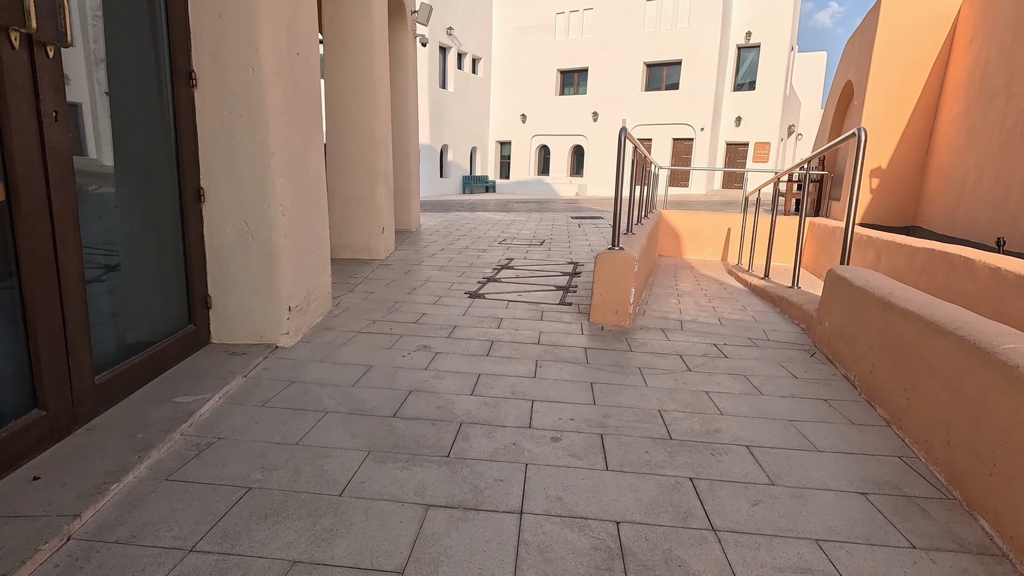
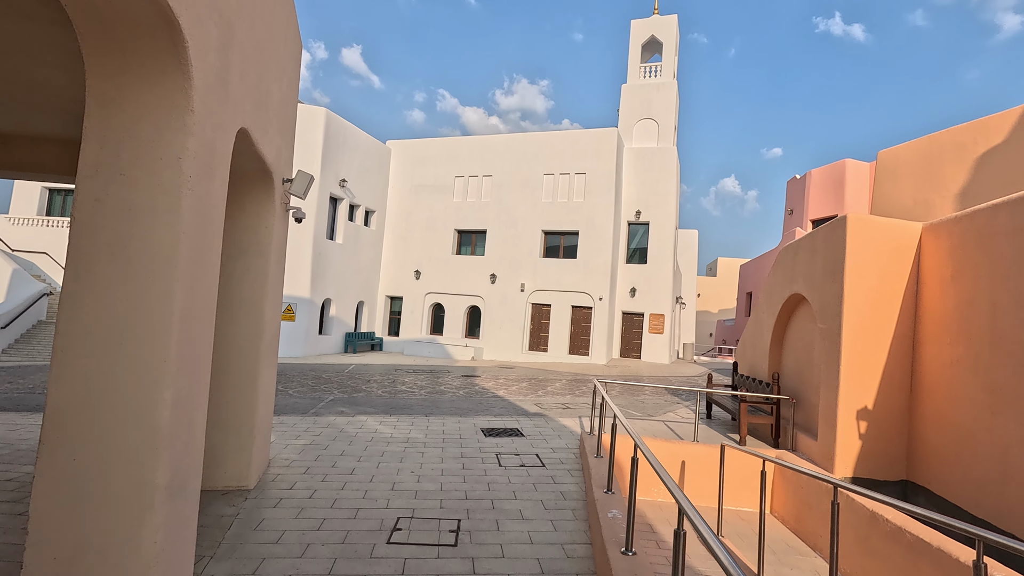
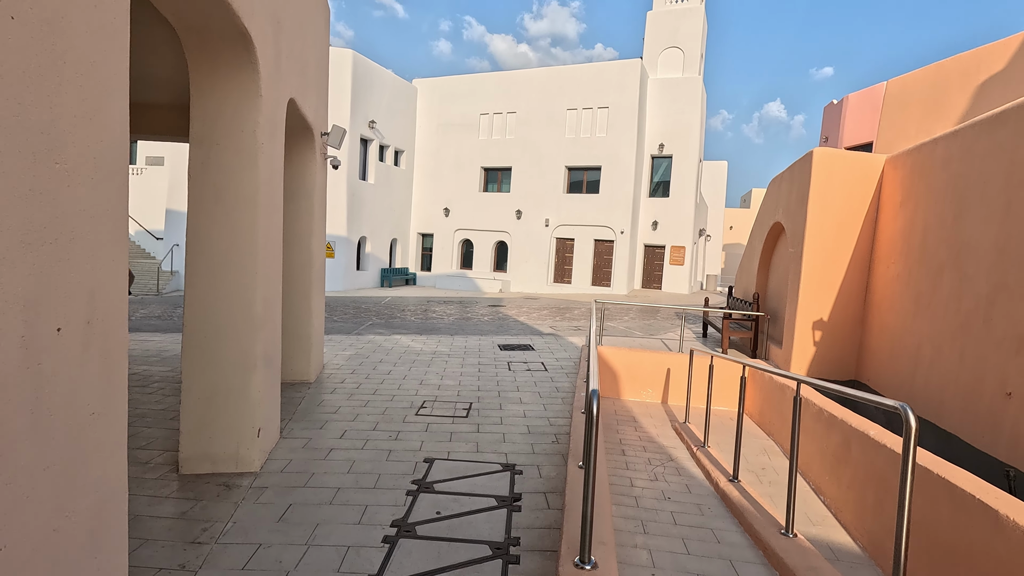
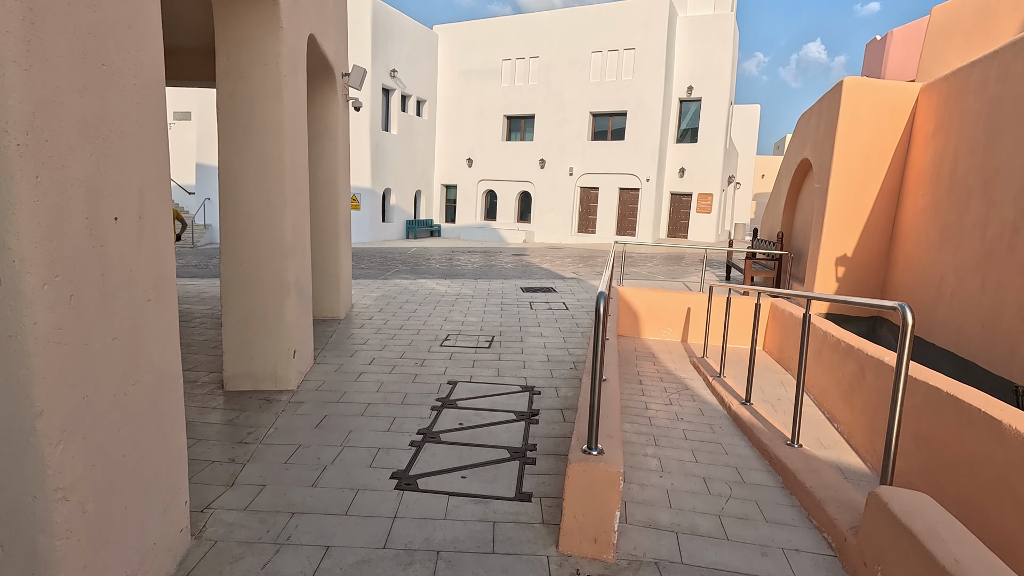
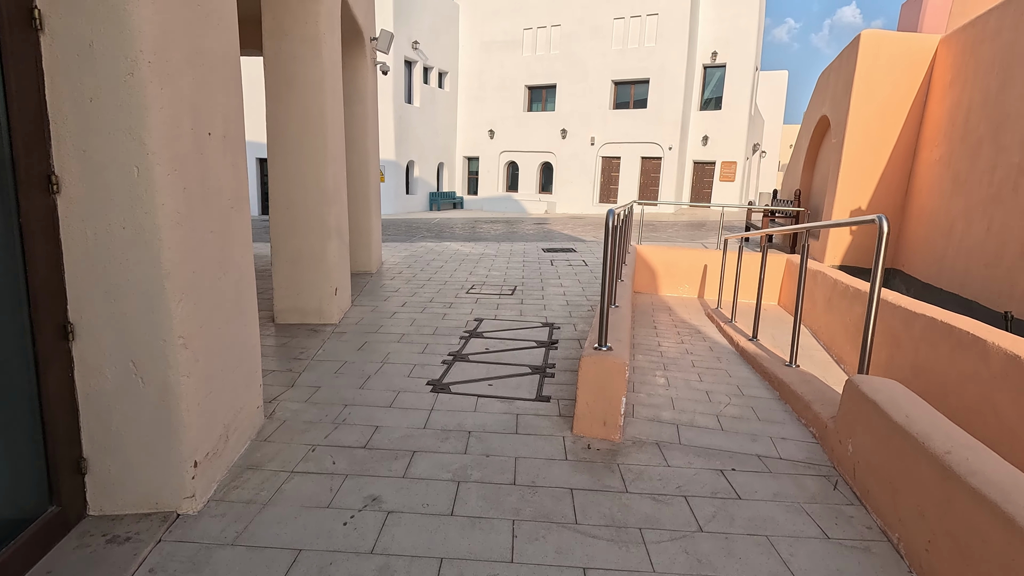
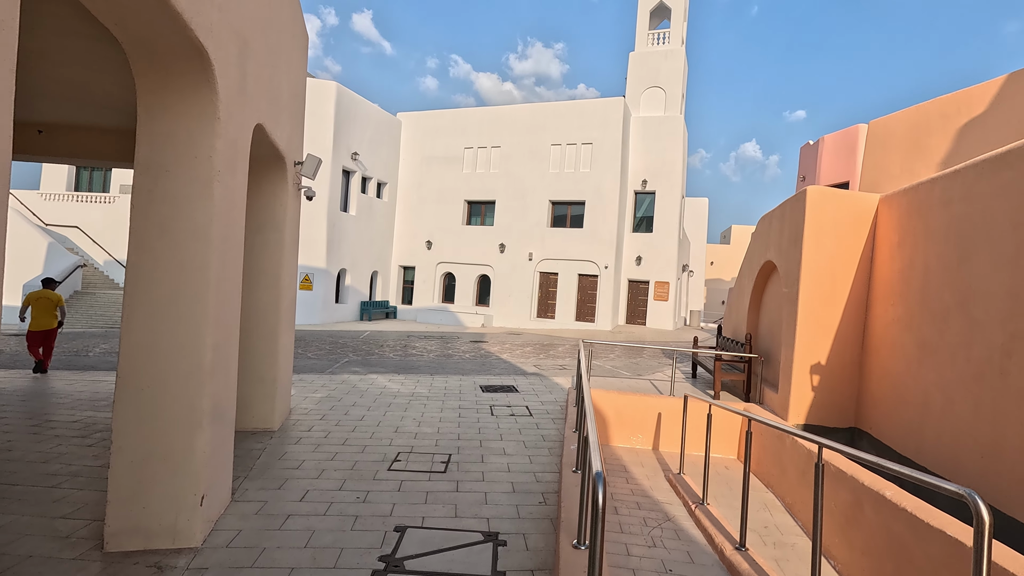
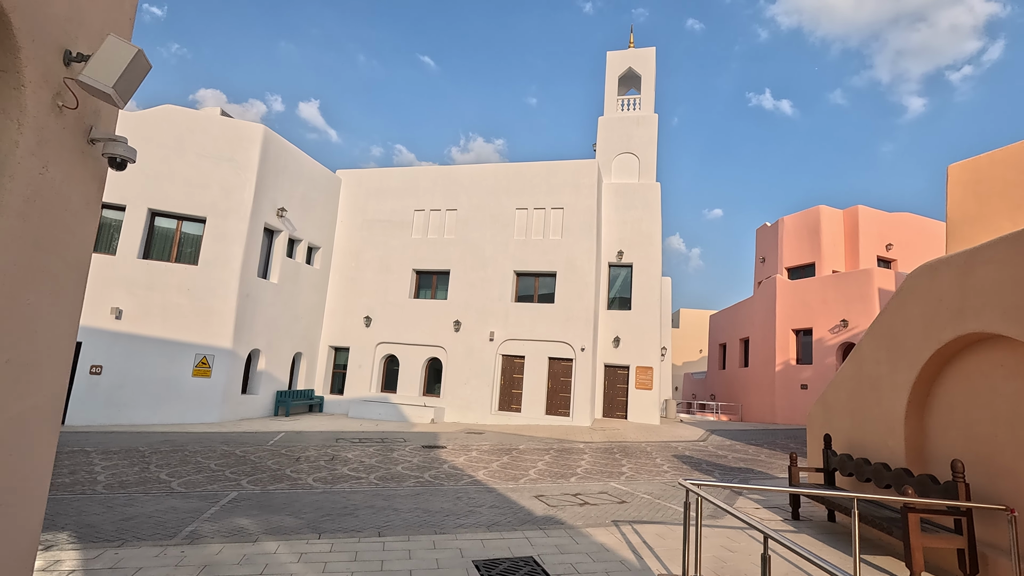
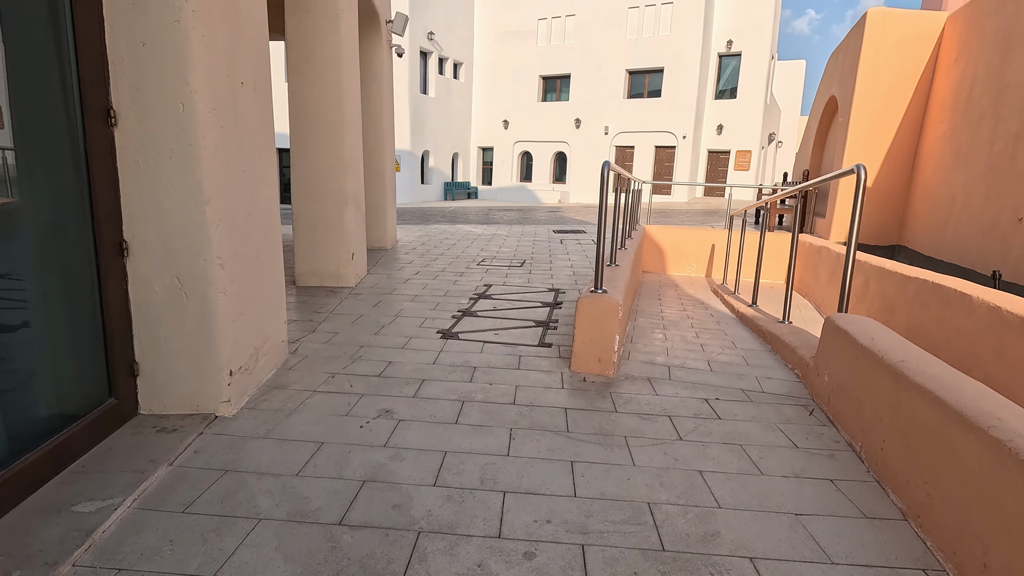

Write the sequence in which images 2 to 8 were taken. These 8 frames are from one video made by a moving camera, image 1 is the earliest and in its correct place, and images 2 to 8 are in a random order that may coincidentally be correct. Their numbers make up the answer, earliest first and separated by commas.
8, 5, 4, 3, 6, 2, 7
